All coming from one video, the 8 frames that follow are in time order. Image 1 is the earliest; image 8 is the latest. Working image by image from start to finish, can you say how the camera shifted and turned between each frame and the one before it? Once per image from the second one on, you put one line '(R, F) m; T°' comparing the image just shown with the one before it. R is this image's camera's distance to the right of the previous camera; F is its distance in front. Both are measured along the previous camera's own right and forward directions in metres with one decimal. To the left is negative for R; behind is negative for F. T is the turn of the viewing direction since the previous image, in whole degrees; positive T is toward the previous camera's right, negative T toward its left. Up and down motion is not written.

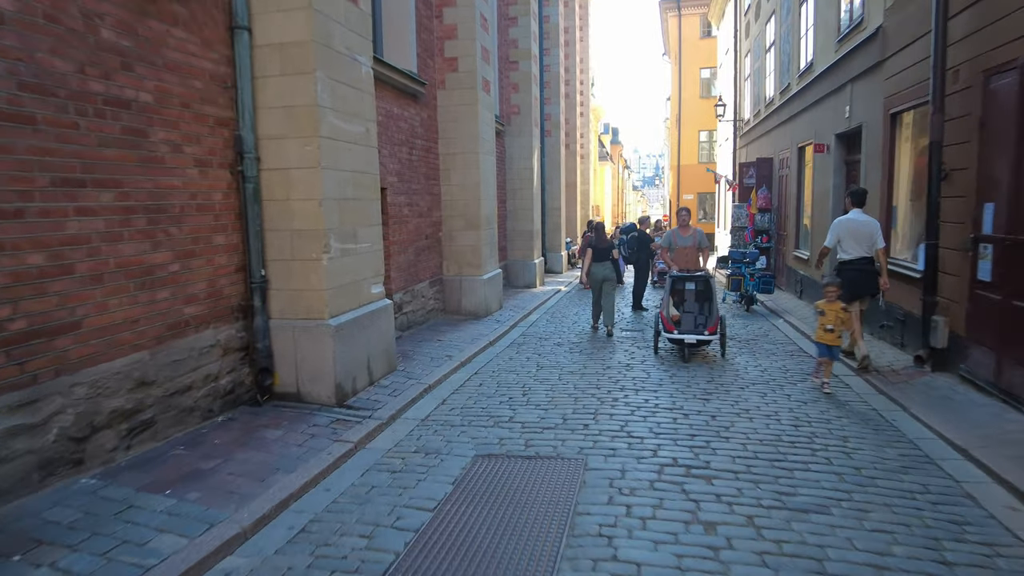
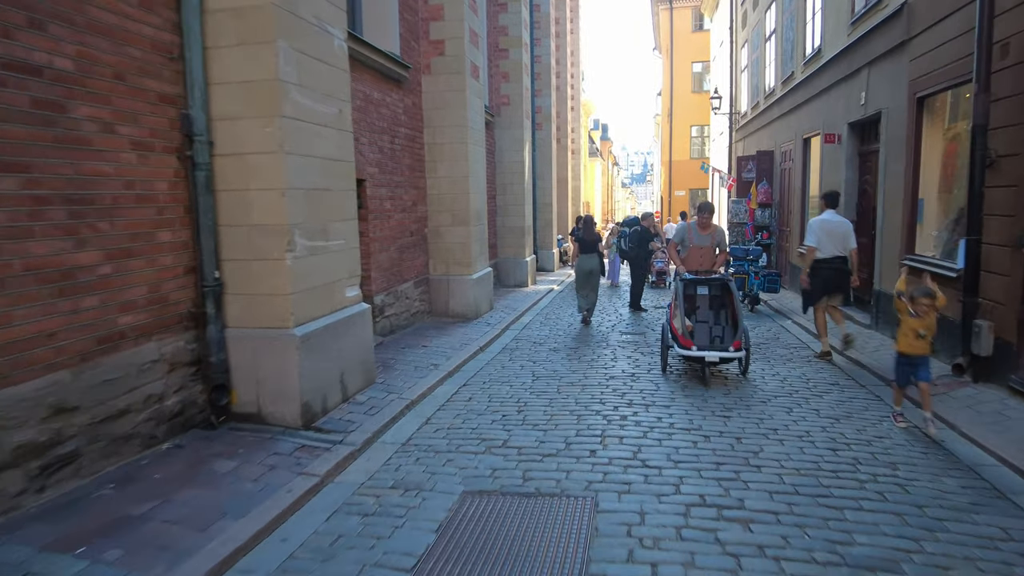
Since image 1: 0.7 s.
(0.0, +0.8) m; +1°
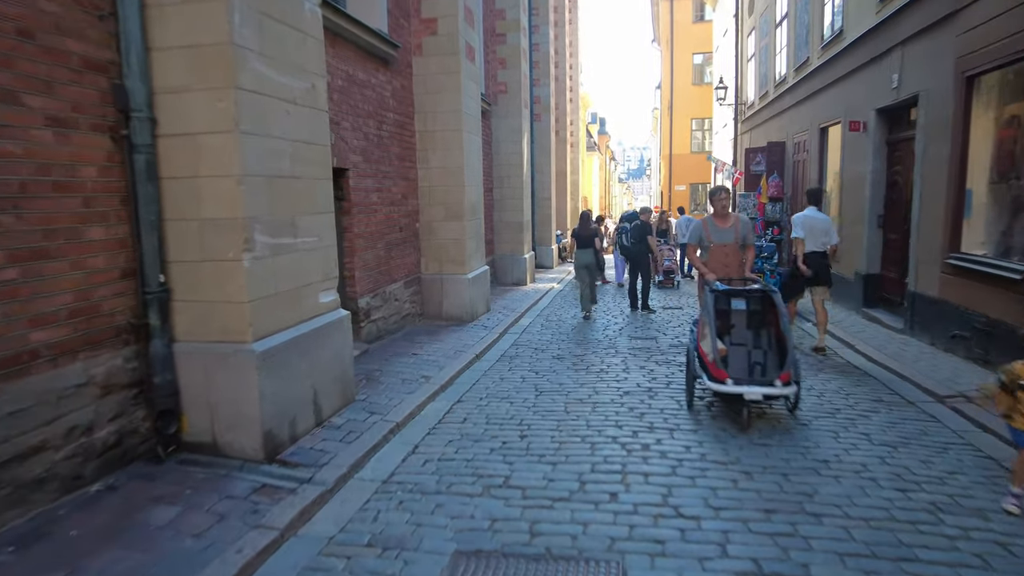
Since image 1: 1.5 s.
(0.0, +0.9) m; 0°
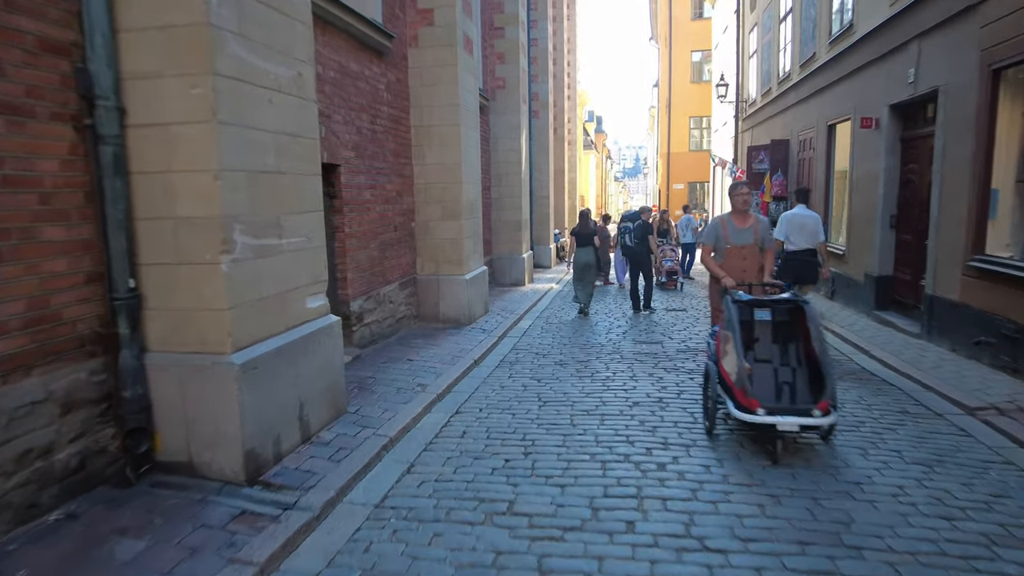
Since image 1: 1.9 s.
(-0.1, +0.4) m; 0°
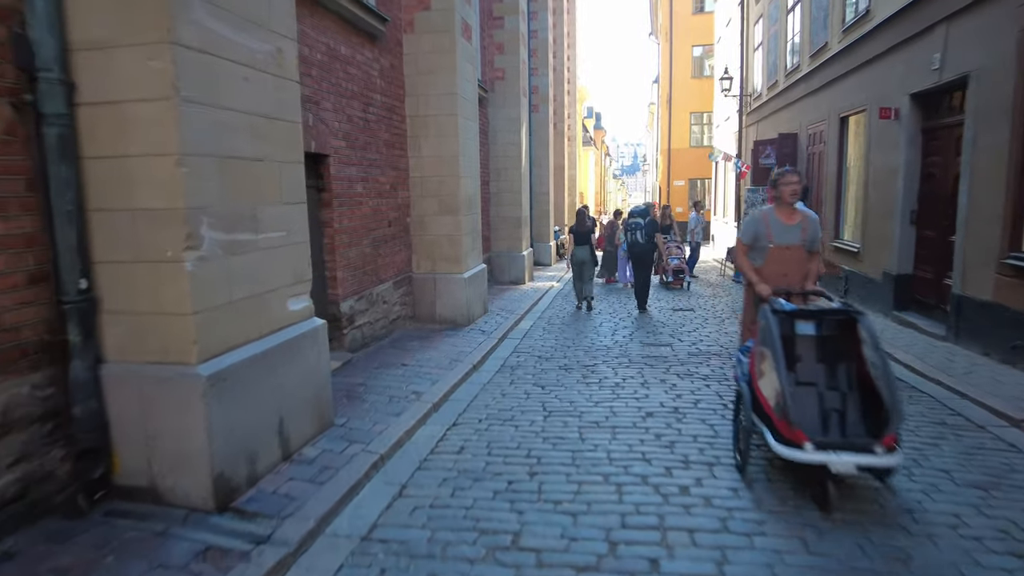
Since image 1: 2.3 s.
(0.0, +0.5) m; 0°
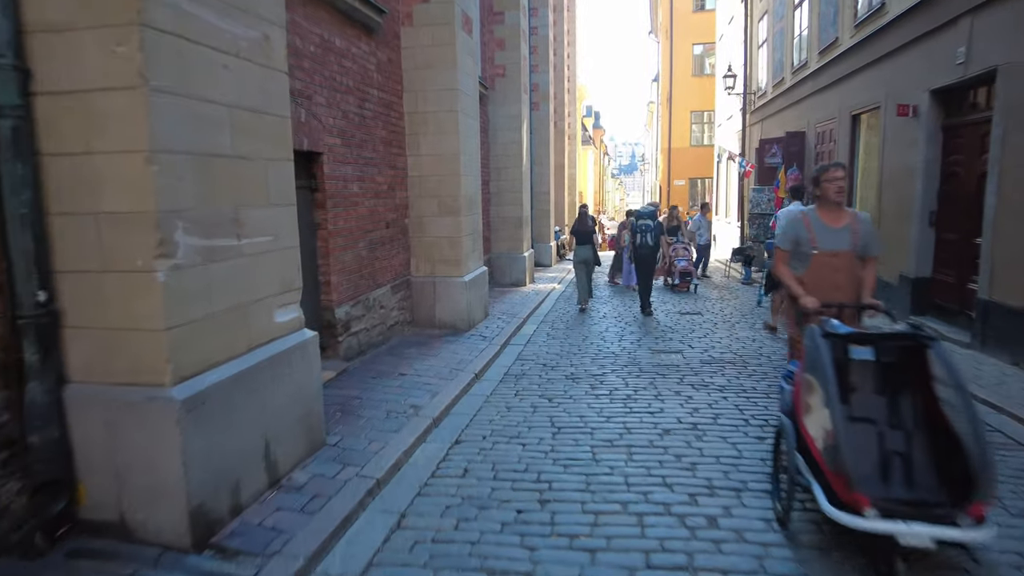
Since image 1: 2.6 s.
(-0.1, +0.4) m; 0°
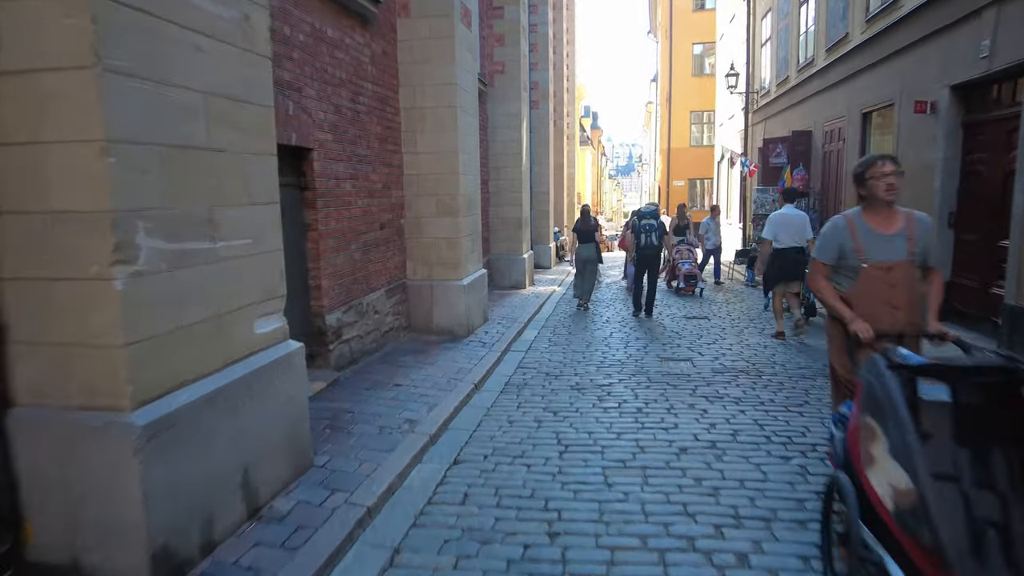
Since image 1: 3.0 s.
(0.0, +0.4) m; 0°
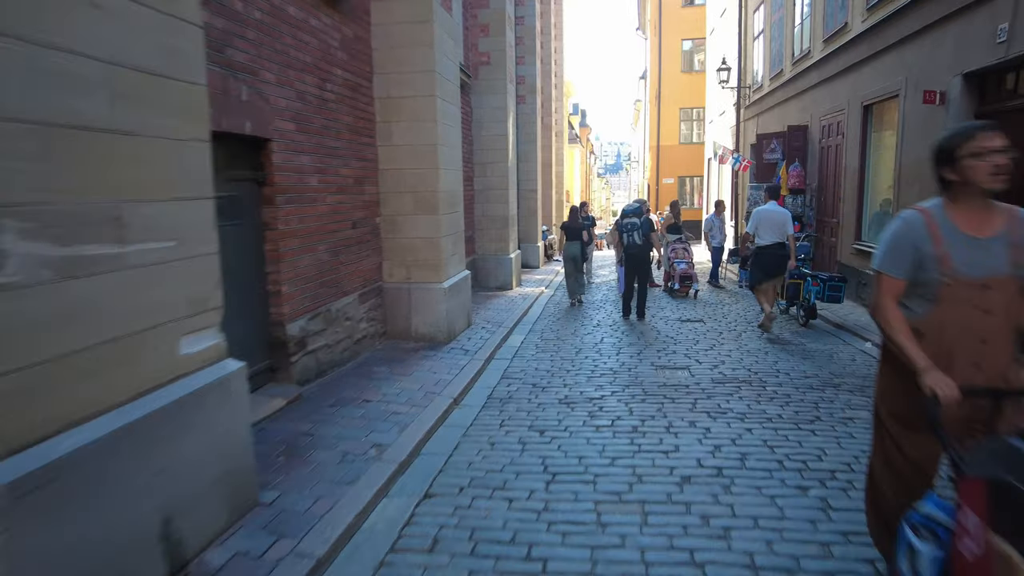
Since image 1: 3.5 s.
(+0.1, +0.6) m; +1°
